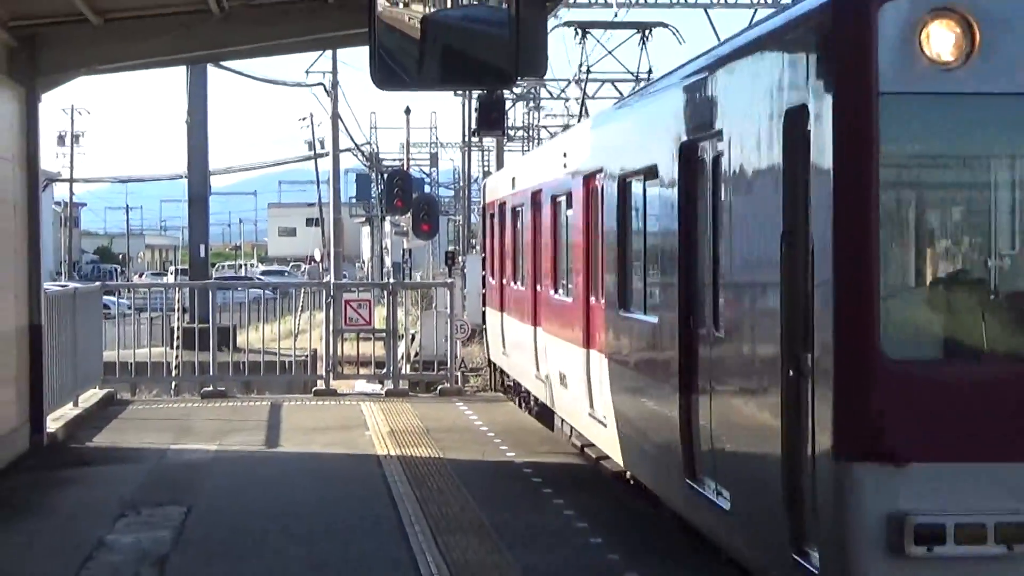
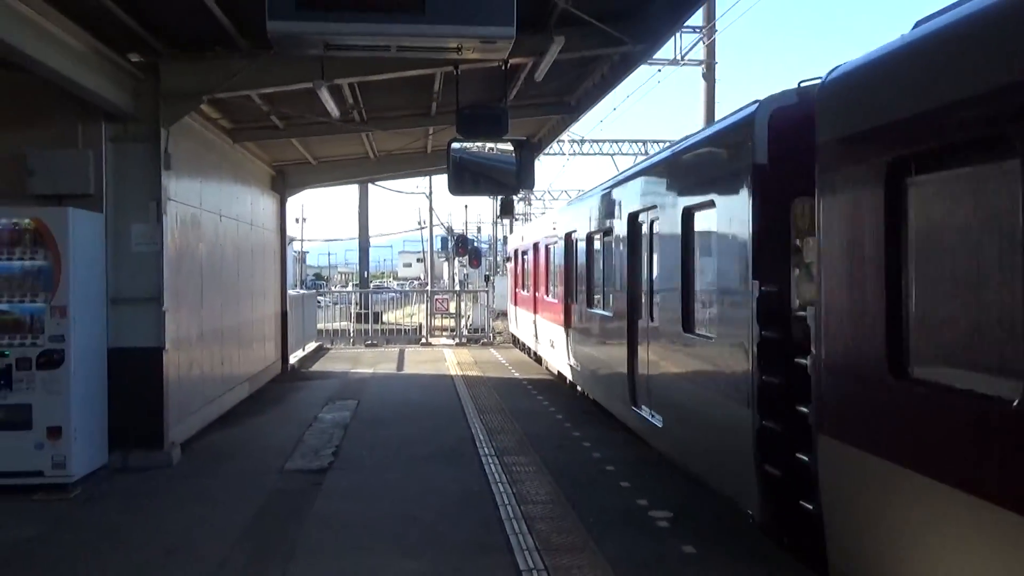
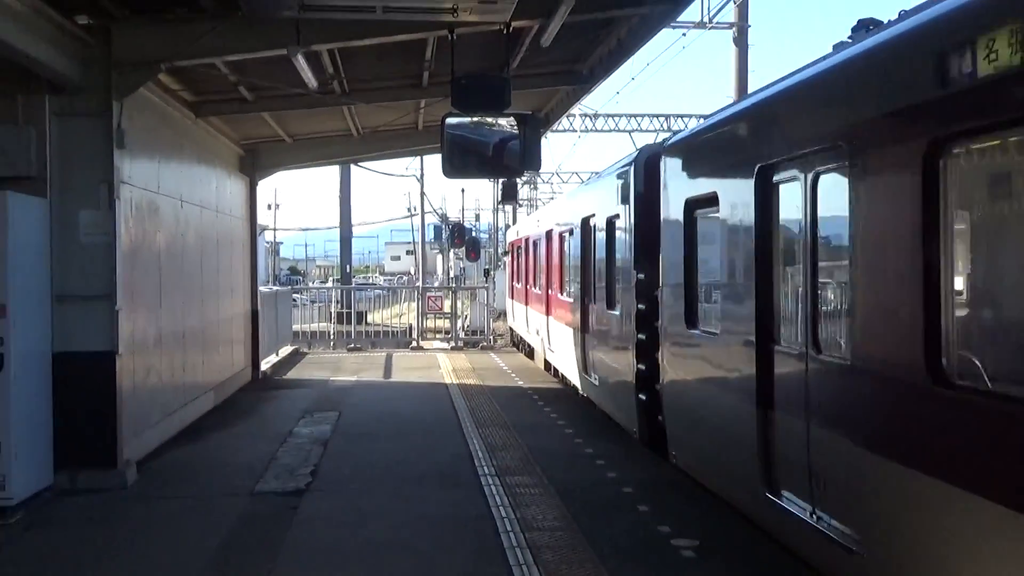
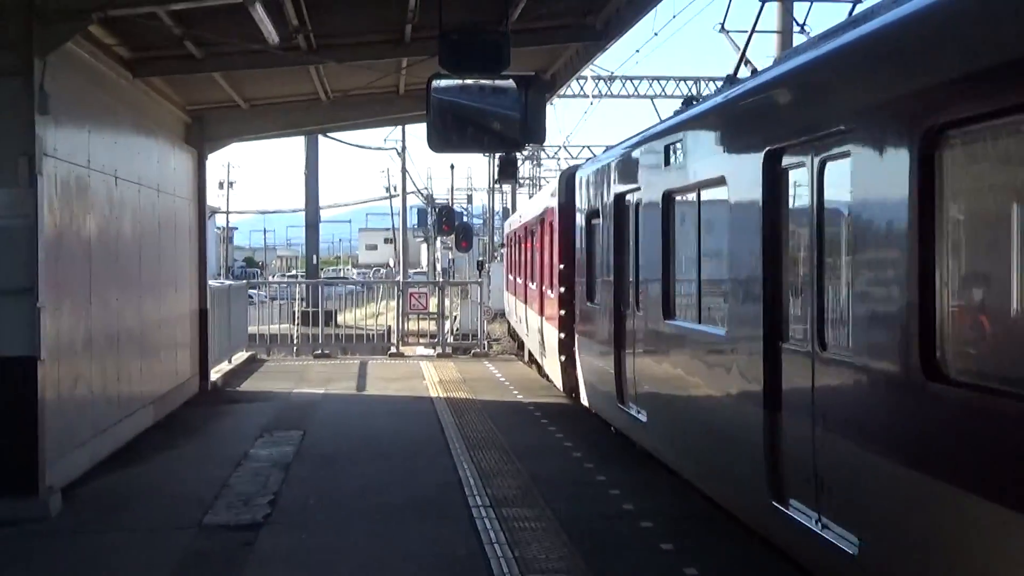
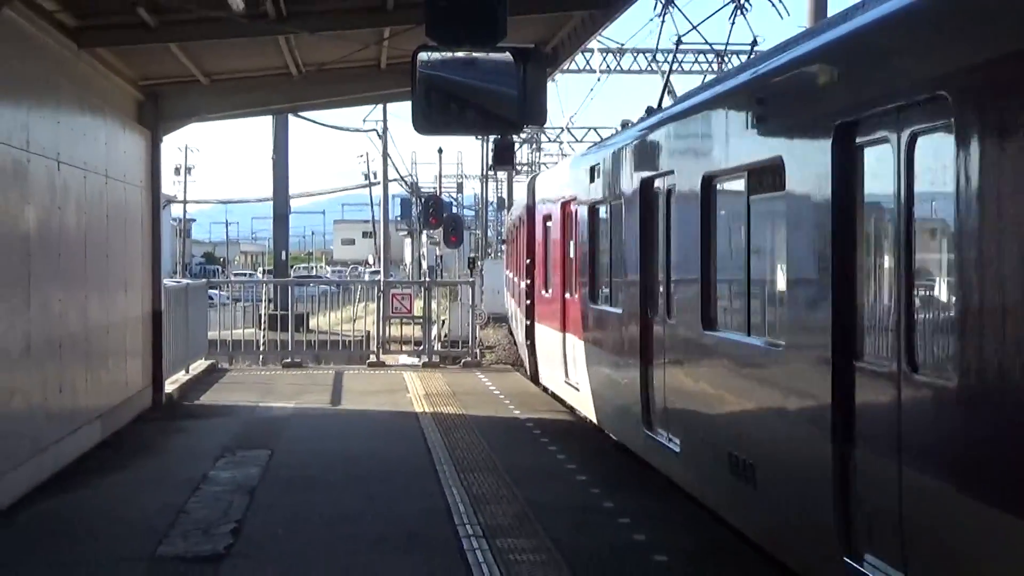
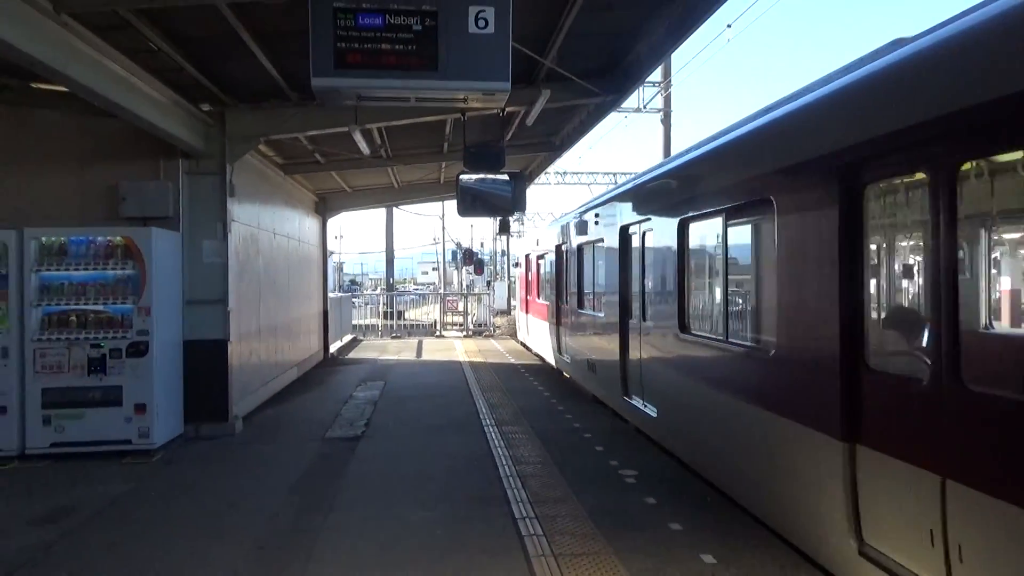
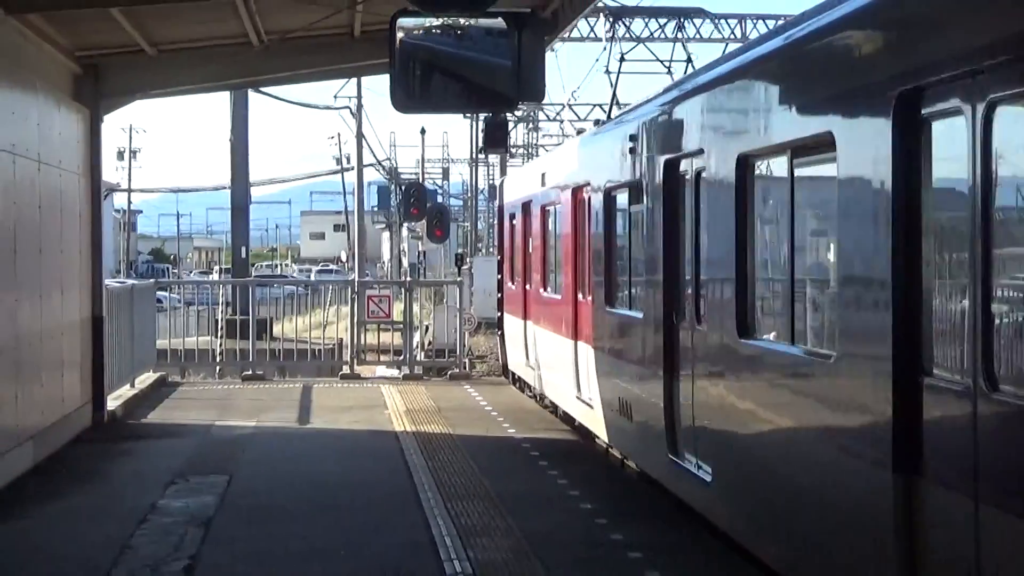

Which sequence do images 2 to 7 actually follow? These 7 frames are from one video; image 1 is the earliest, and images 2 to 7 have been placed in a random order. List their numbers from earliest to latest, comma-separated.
7, 5, 4, 3, 2, 6
